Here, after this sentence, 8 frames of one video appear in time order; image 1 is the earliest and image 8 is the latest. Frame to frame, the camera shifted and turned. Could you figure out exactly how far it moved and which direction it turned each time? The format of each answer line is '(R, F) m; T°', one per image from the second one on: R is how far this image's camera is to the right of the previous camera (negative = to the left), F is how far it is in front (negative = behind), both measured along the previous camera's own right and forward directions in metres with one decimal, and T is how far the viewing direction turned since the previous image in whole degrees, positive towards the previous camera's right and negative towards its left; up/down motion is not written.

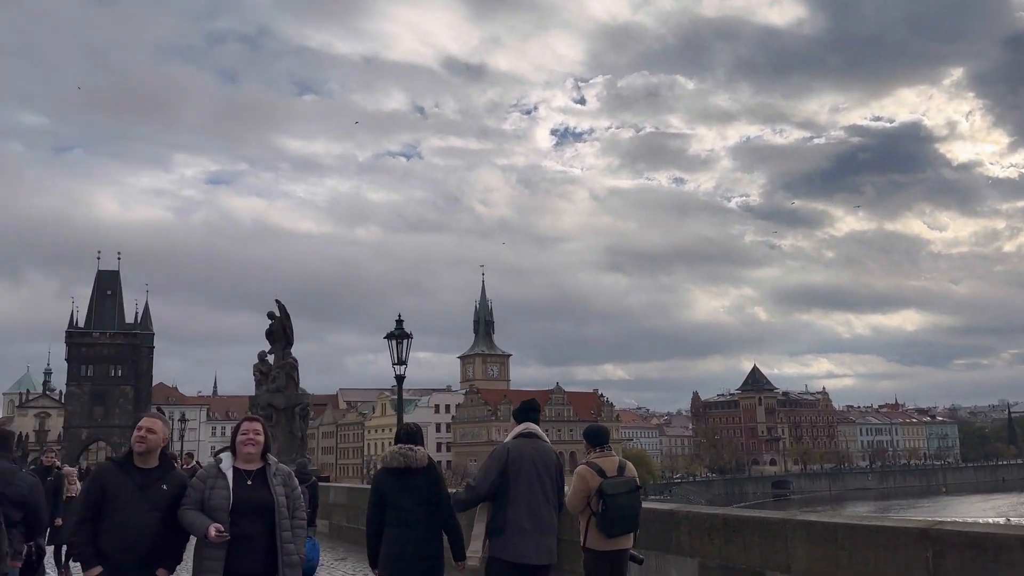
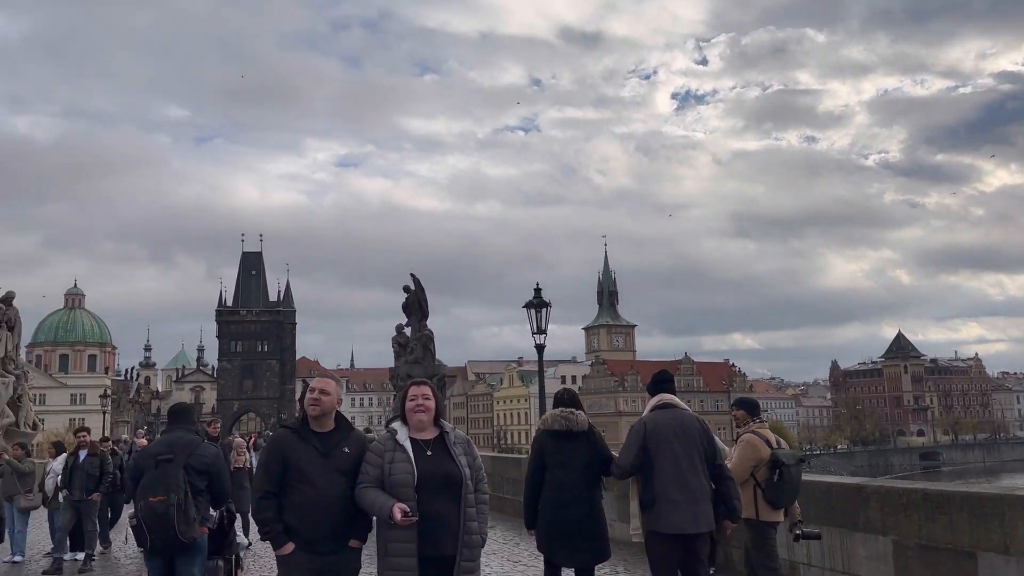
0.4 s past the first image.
(-0.1, +0.1) m; -8°
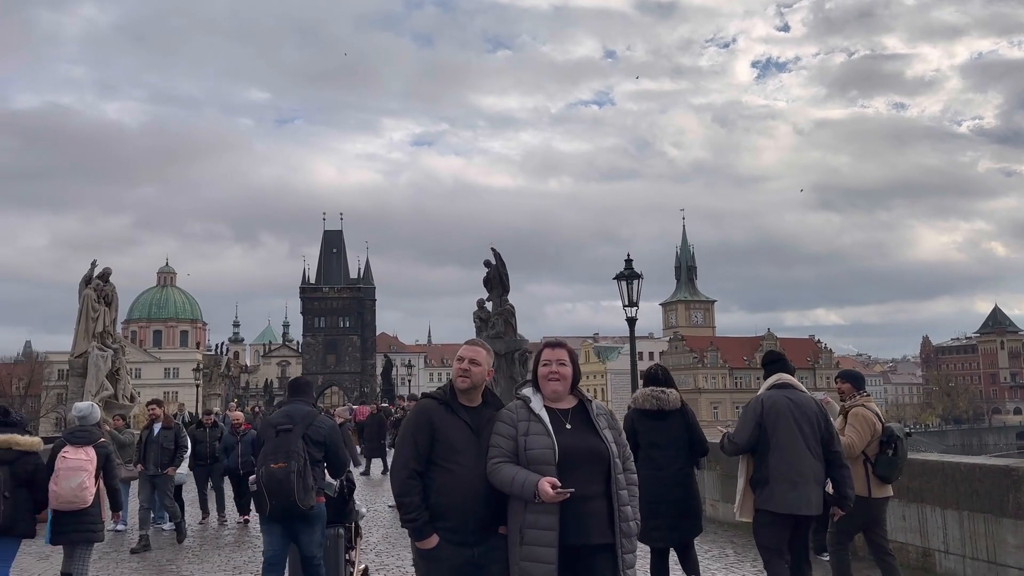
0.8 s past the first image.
(-0.1, +0.1) m; -5°
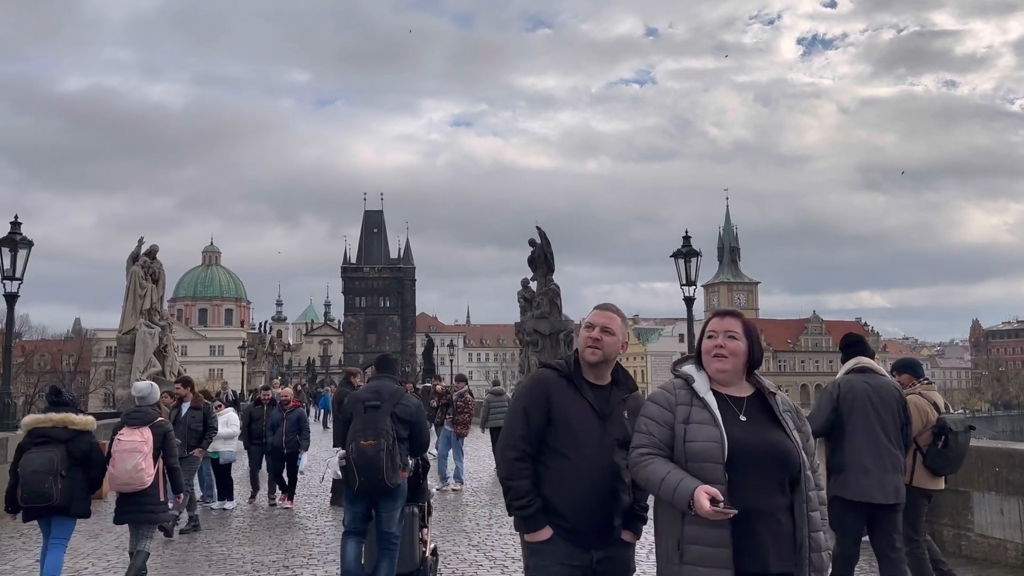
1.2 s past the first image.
(-0.1, +0.2) m; -2°
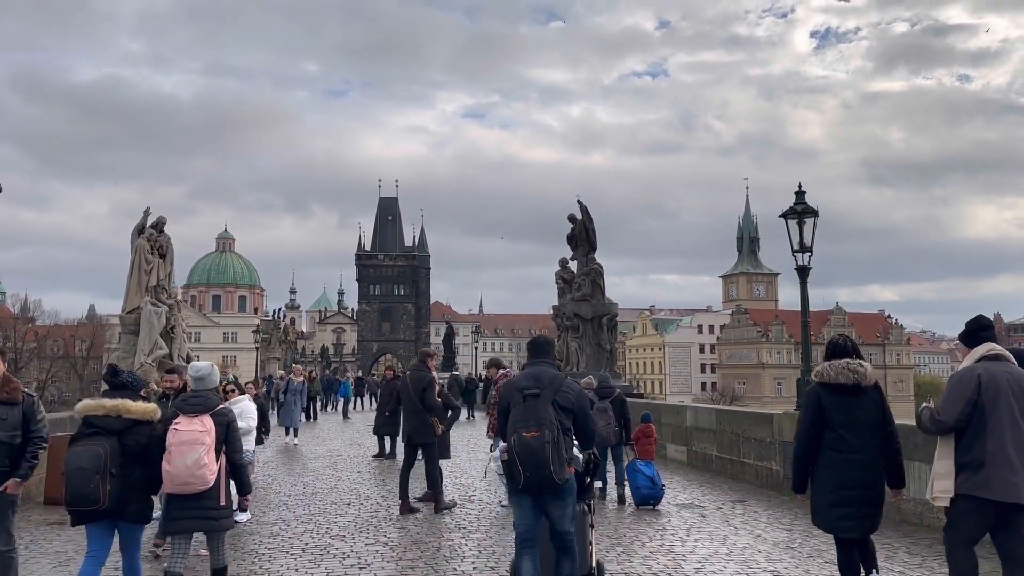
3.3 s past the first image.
(-0.4, +1.2) m; -1°
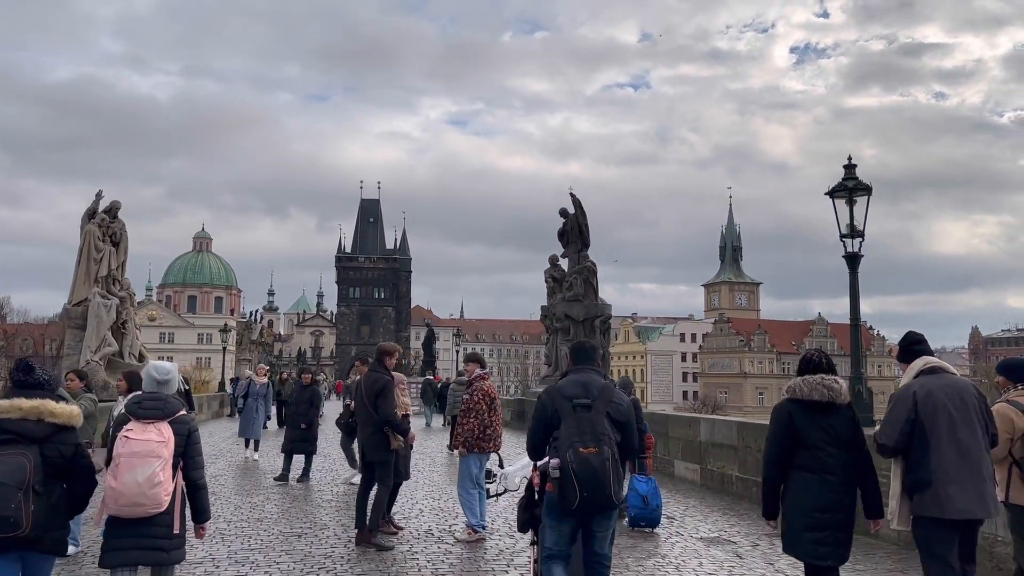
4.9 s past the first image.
(-0.1, +1.0) m; +1°
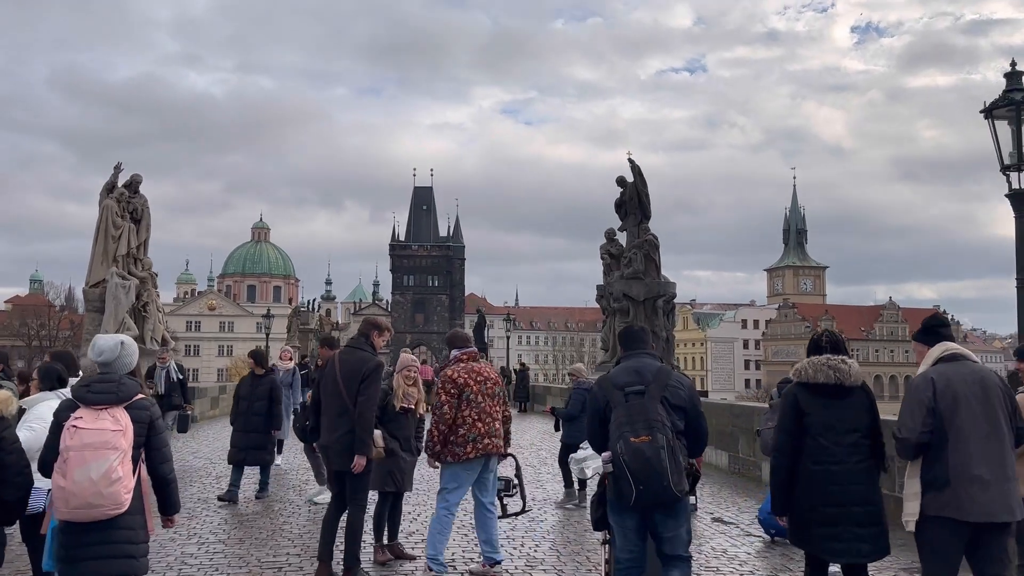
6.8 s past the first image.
(+0.1, +1.2) m; -4°
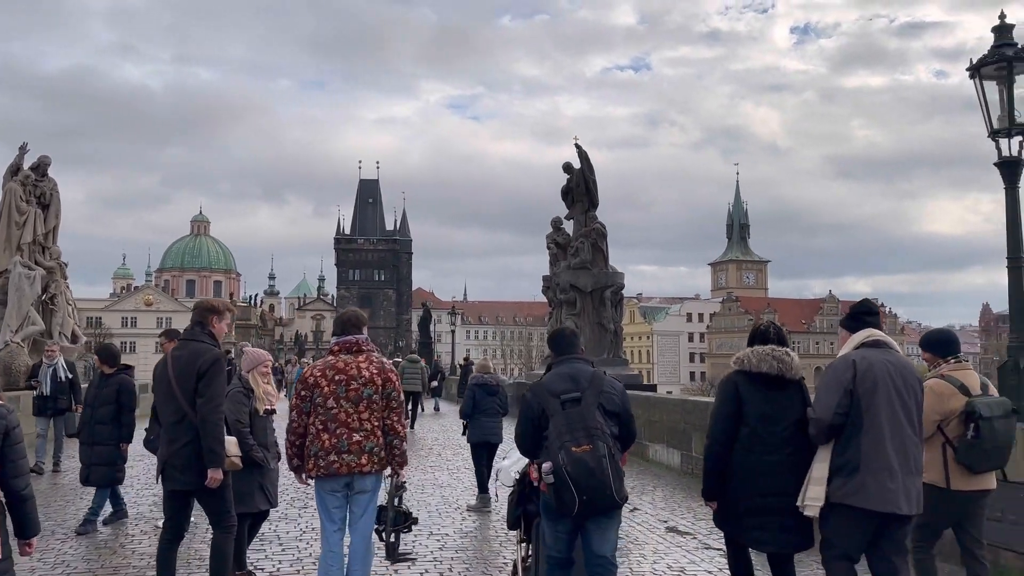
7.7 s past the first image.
(+0.1, +0.4) m; +3°
